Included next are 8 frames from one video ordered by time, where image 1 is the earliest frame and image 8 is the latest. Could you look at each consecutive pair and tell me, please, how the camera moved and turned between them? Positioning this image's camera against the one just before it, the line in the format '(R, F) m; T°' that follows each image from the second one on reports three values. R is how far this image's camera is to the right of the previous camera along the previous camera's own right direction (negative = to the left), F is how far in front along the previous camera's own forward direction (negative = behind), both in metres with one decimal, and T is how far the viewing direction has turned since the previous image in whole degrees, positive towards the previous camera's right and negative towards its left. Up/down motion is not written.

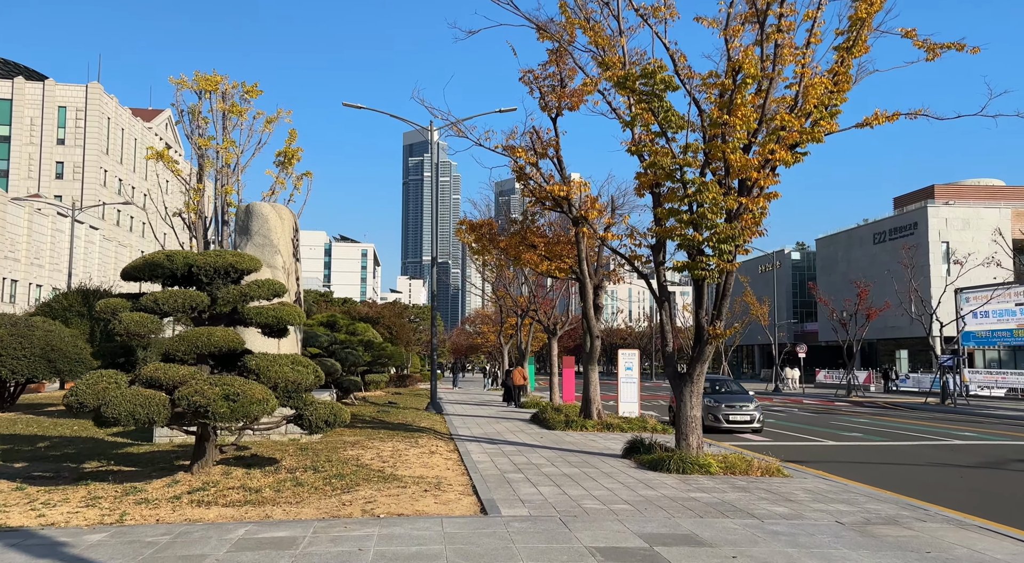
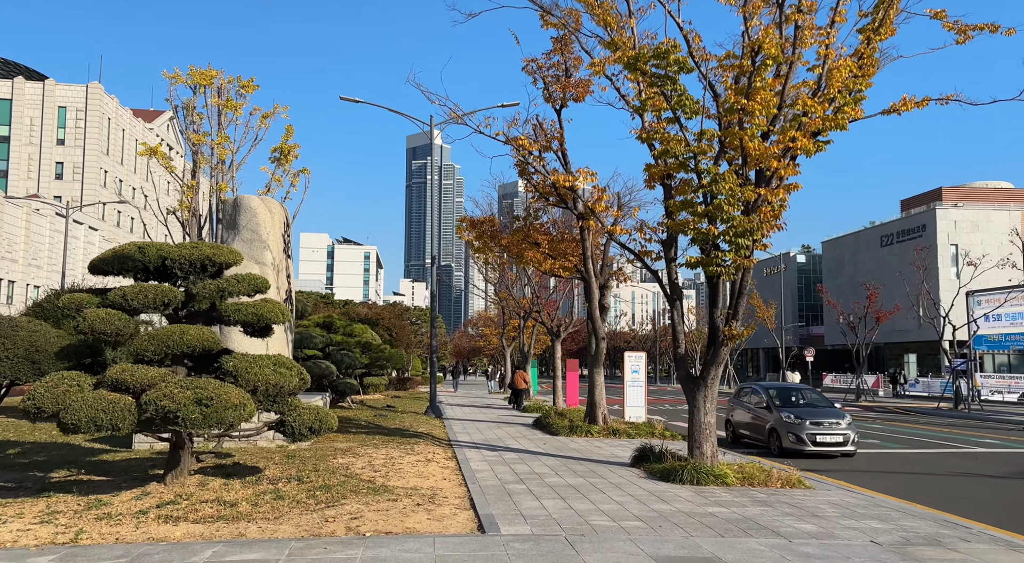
(0.0, +0.7) m; 0°
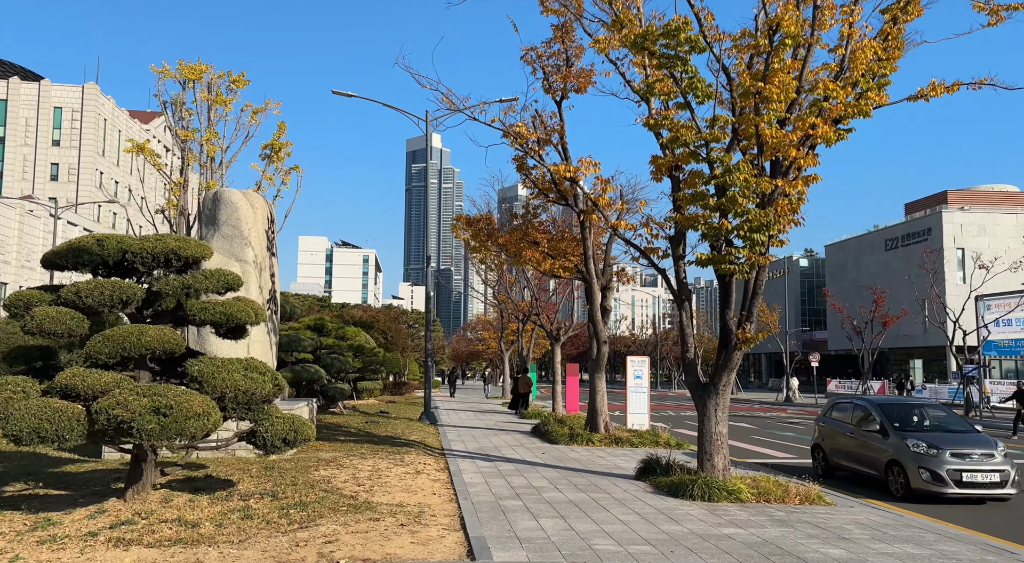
(0.0, +0.7) m; 0°
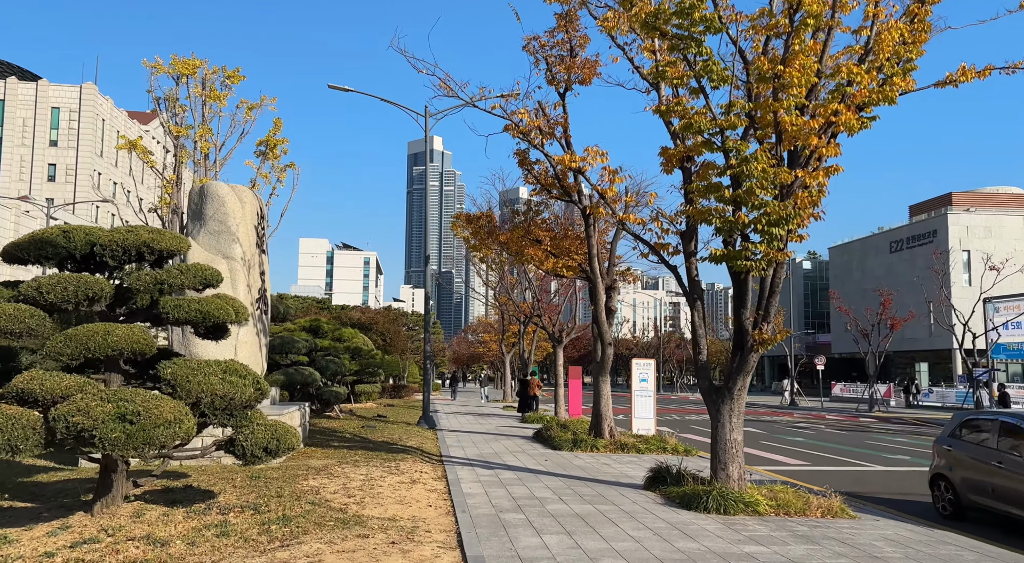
(0.0, +0.6) m; 0°
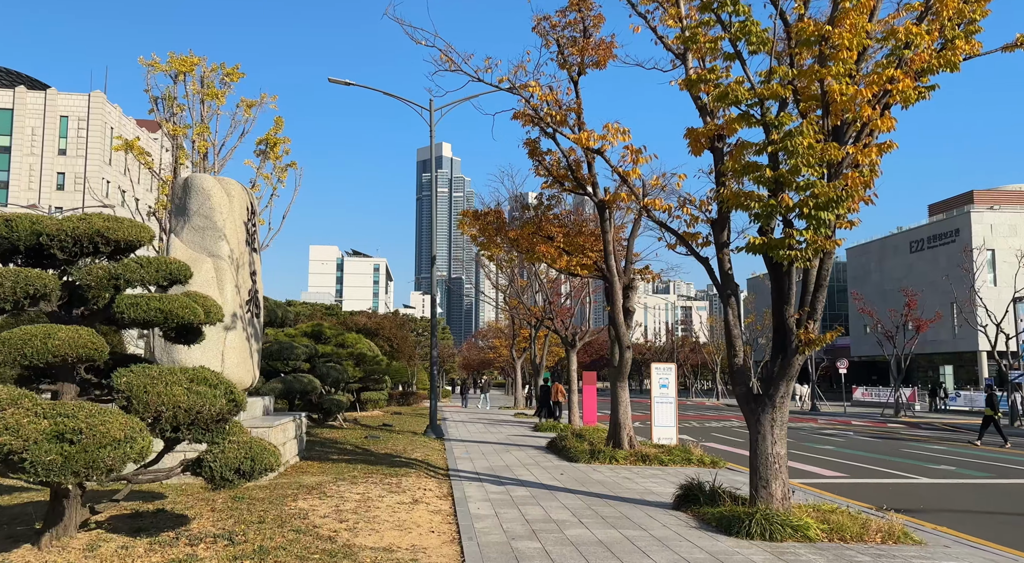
(0.0, +1.0) m; -1°
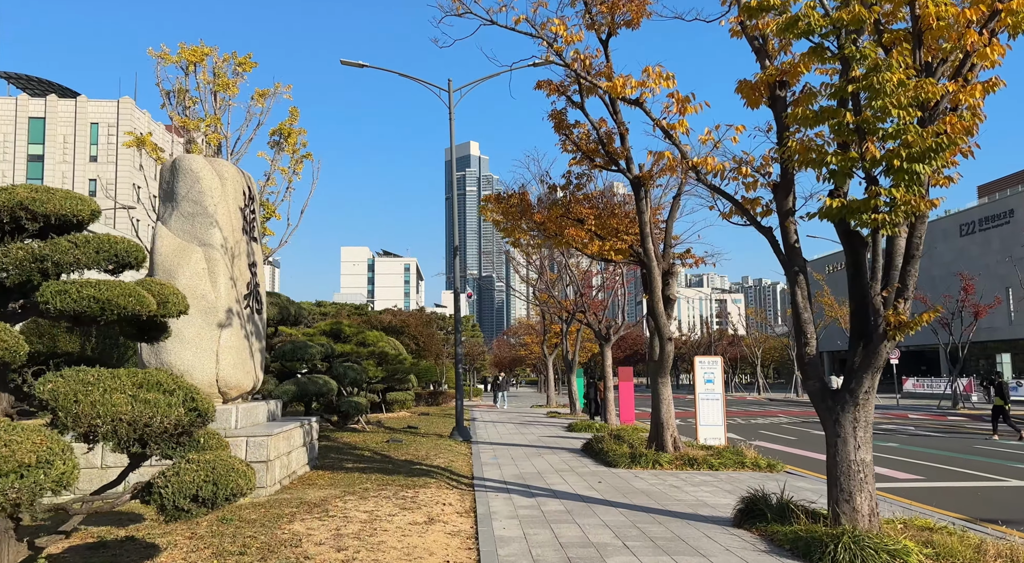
(+0.1, +1.3) m; -2°
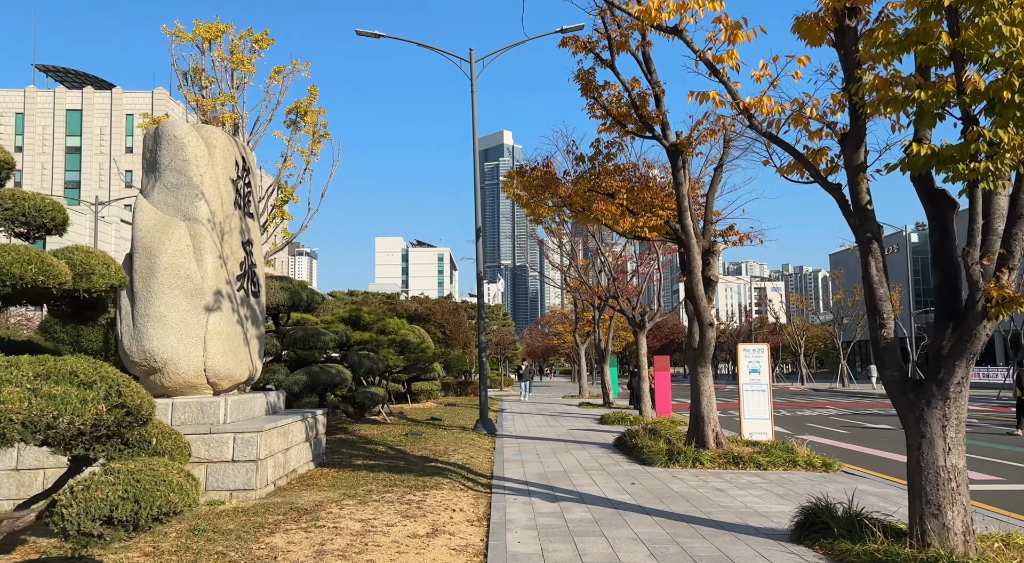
(+0.2, +1.1) m; -3°
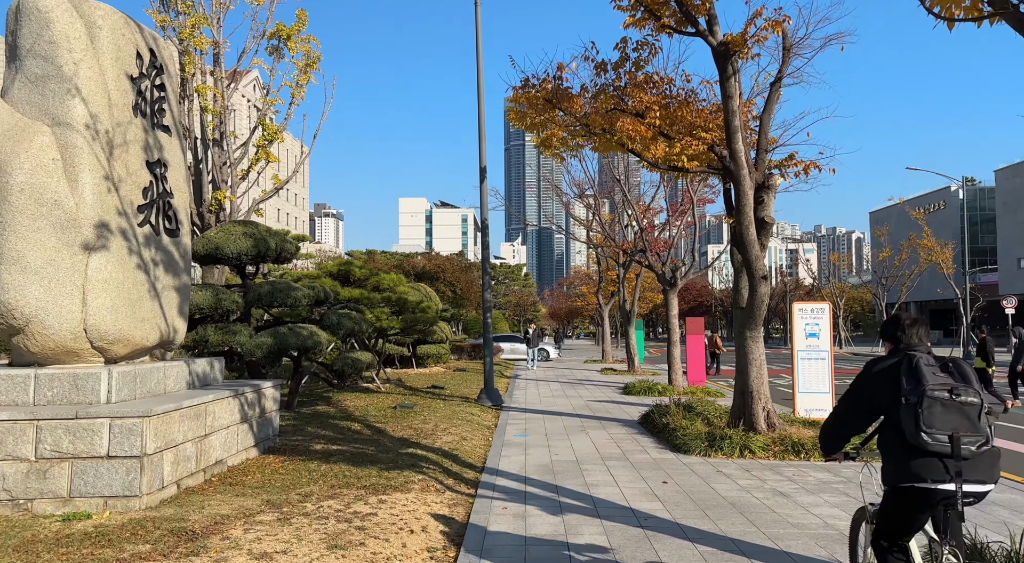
(+0.3, +2.3) m; -2°
